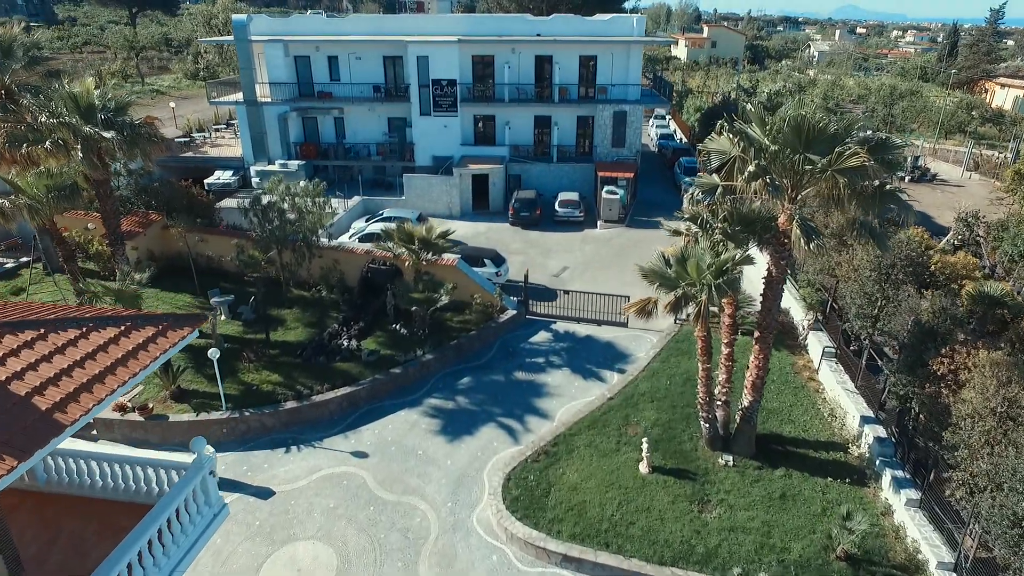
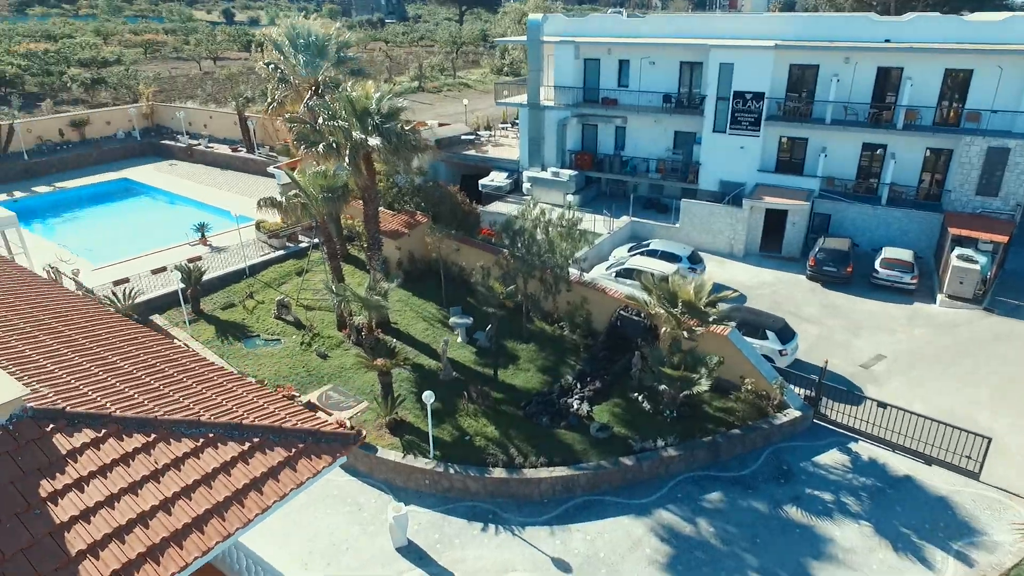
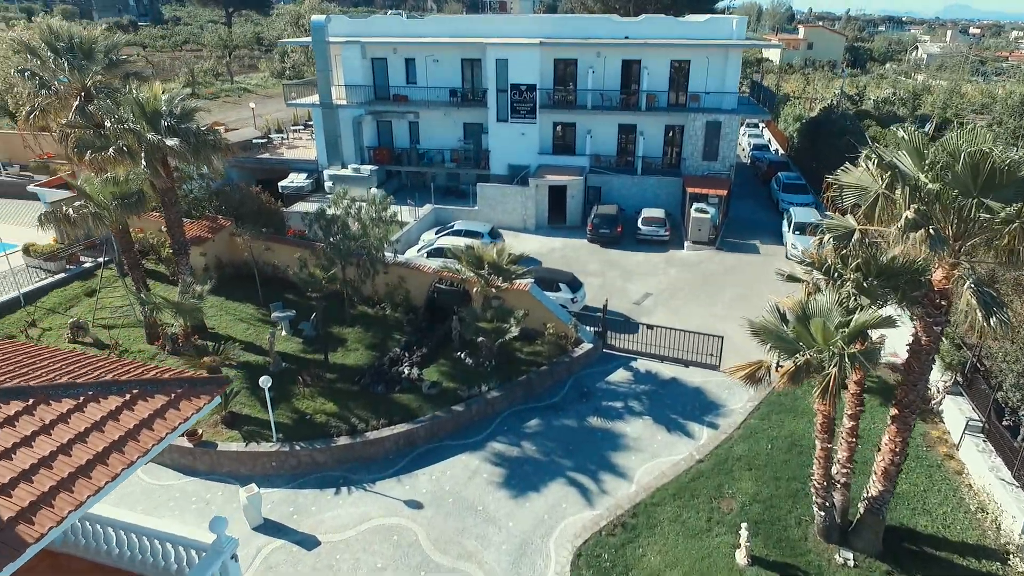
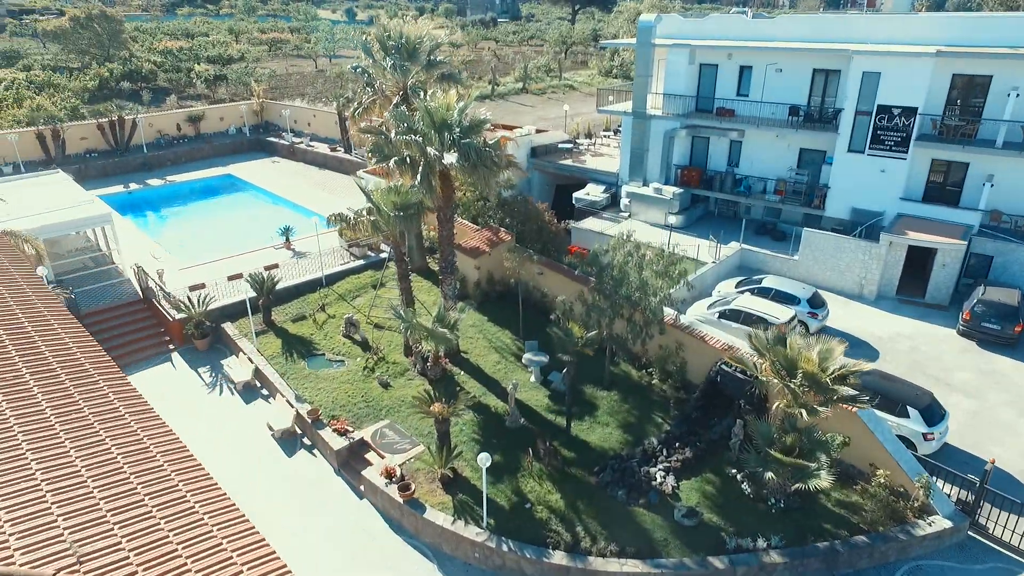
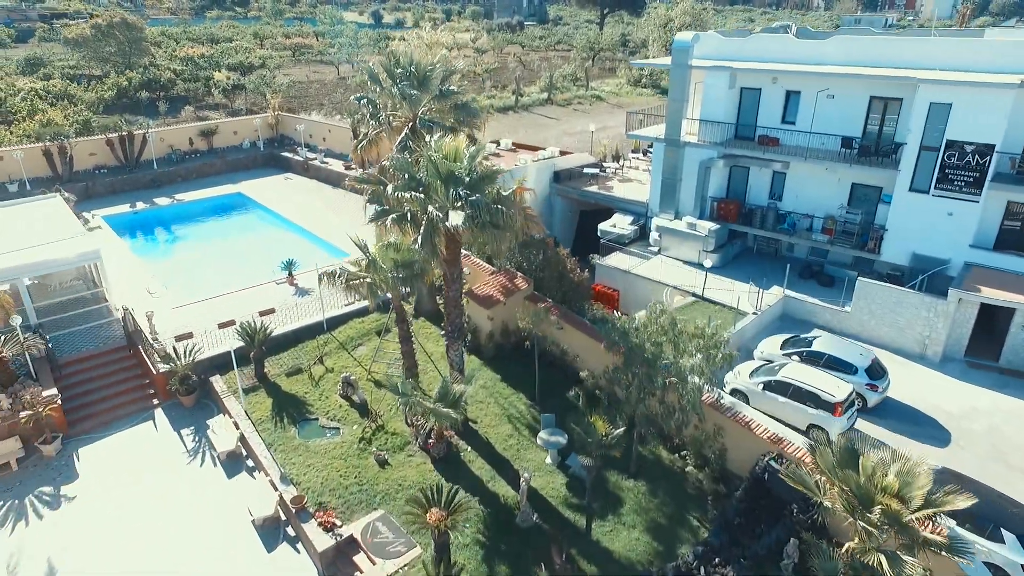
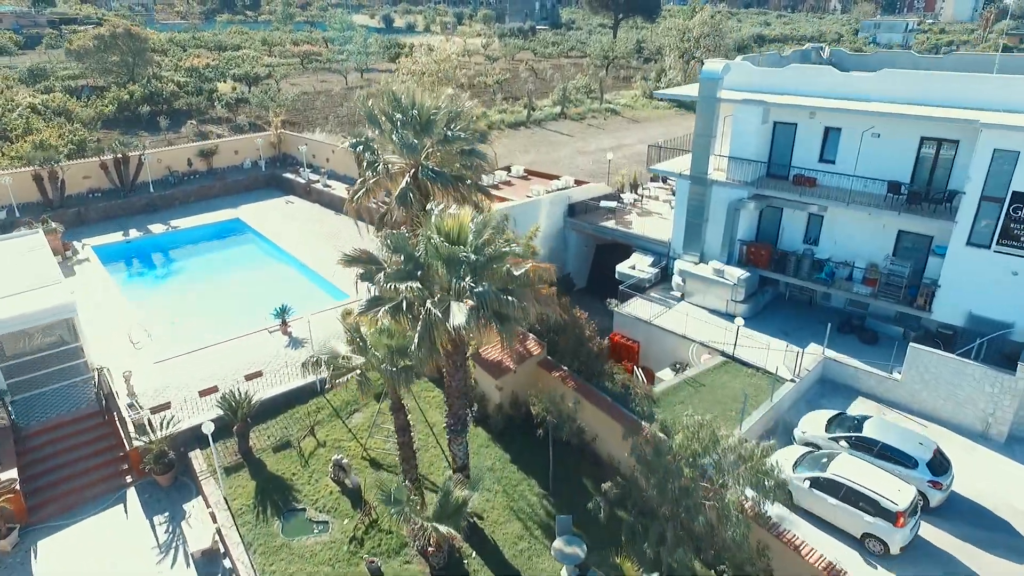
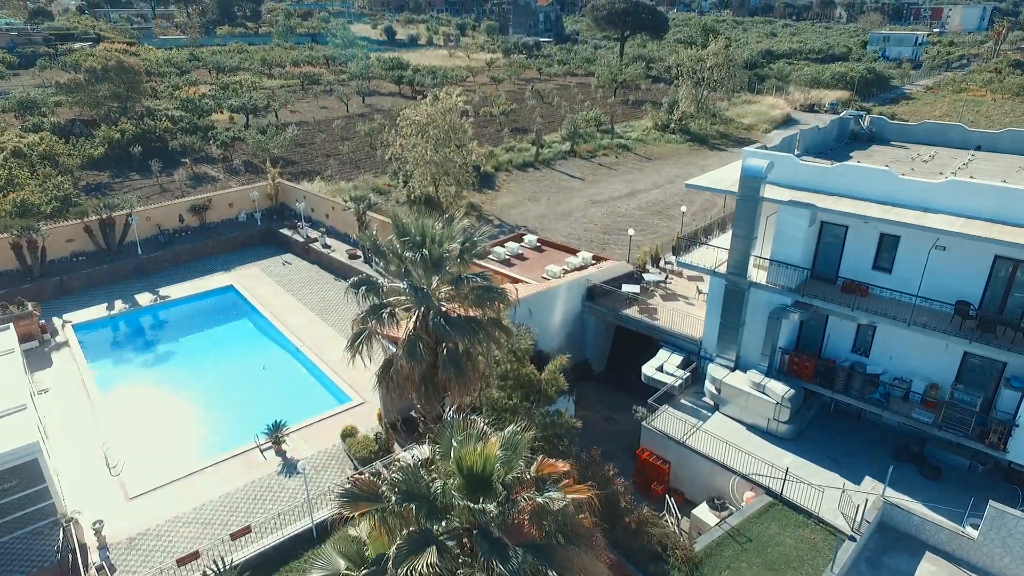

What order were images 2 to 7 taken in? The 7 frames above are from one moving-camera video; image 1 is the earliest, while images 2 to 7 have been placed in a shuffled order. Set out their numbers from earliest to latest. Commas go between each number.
3, 2, 4, 5, 6, 7
